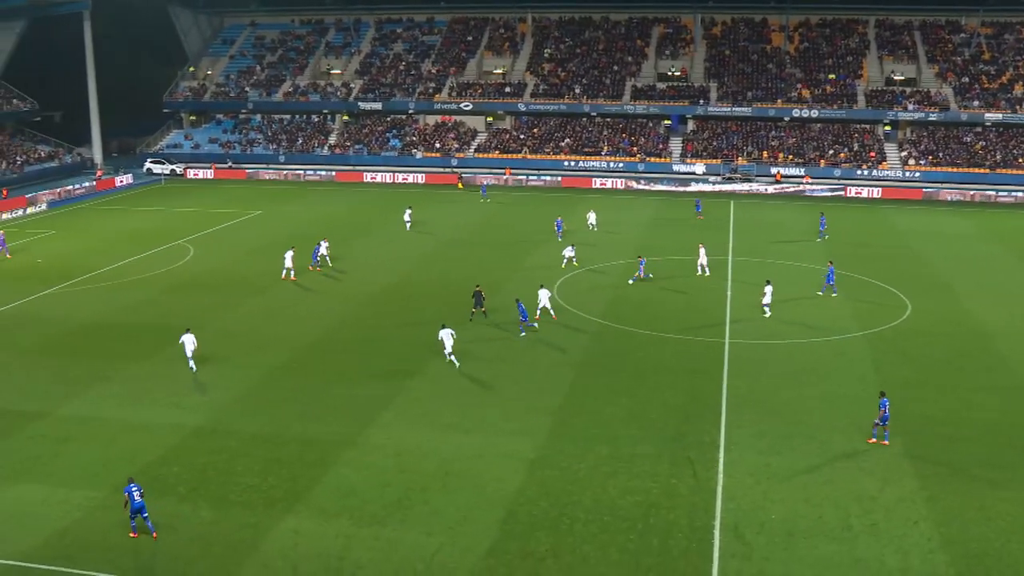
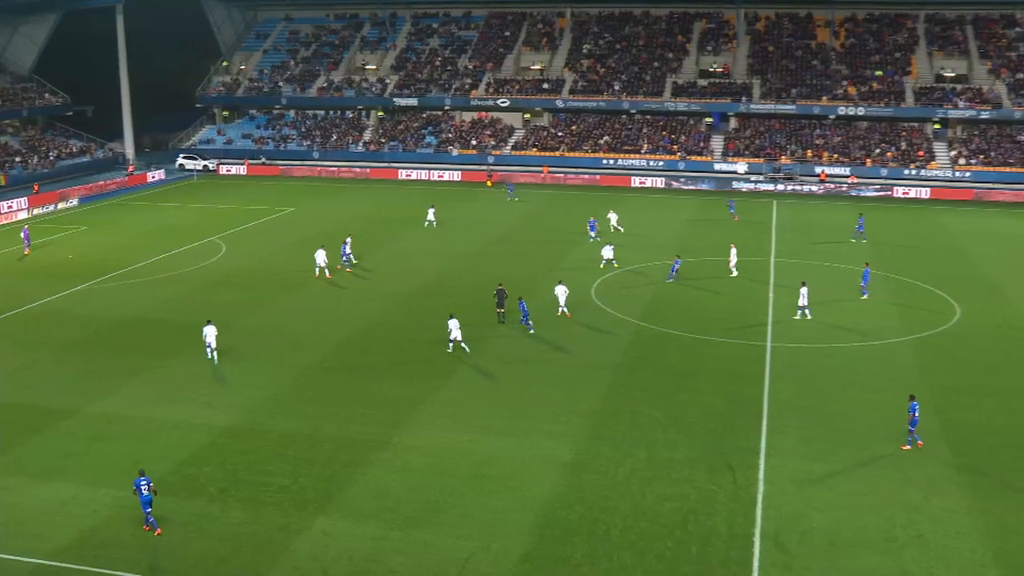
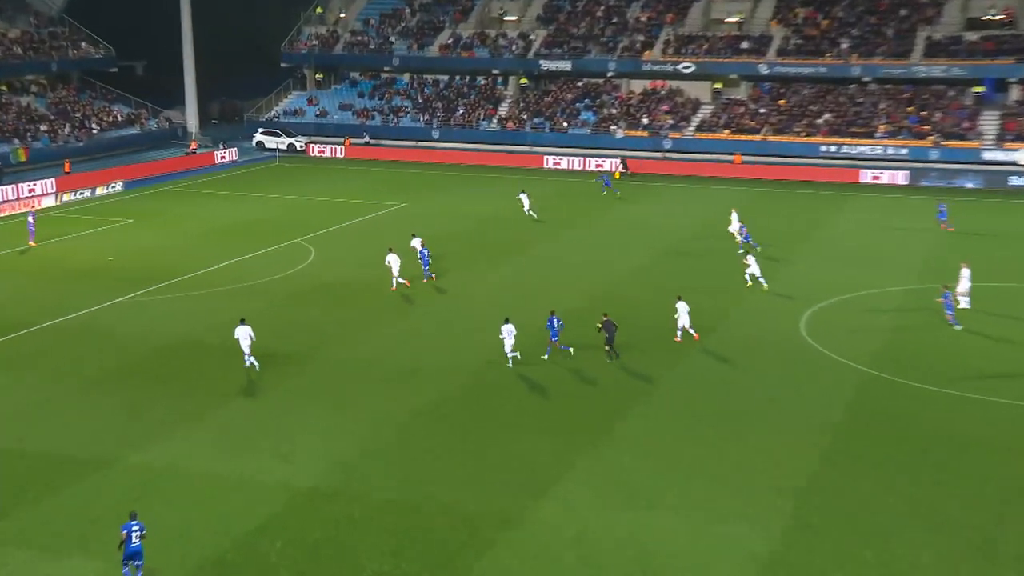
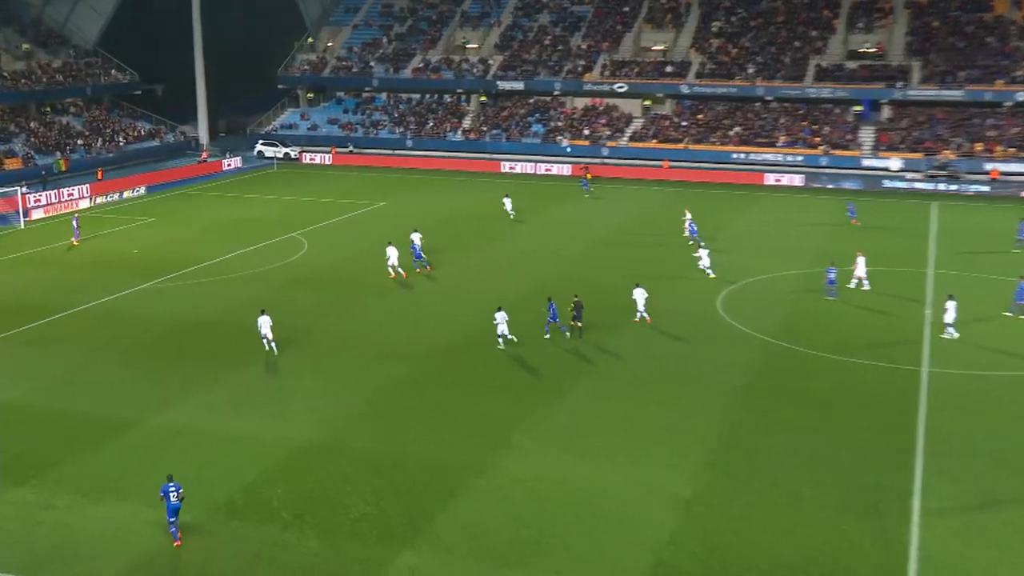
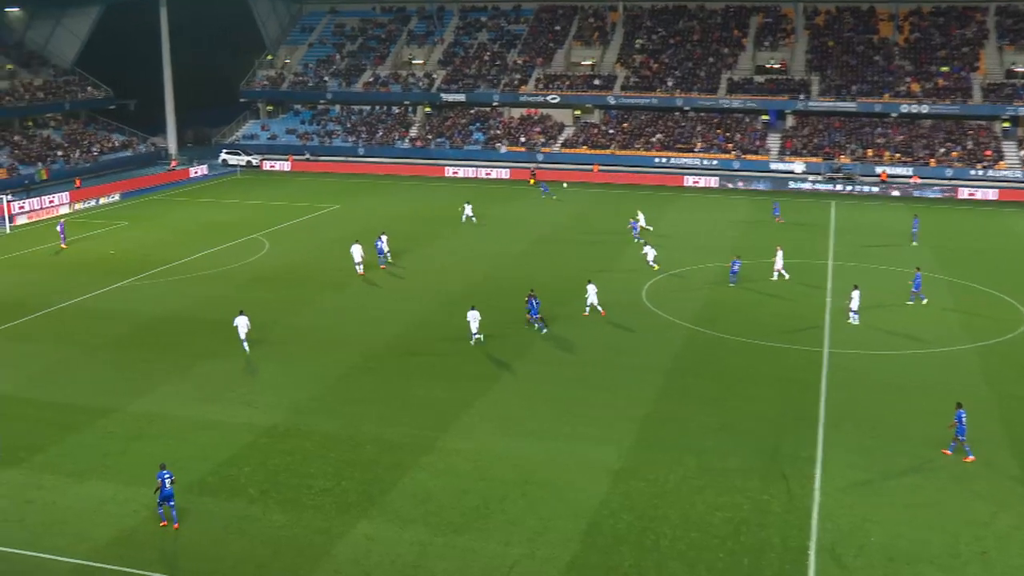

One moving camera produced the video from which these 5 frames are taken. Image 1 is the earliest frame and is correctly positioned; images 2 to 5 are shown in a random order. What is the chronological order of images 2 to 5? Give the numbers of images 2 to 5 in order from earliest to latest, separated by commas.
2, 5, 4, 3
